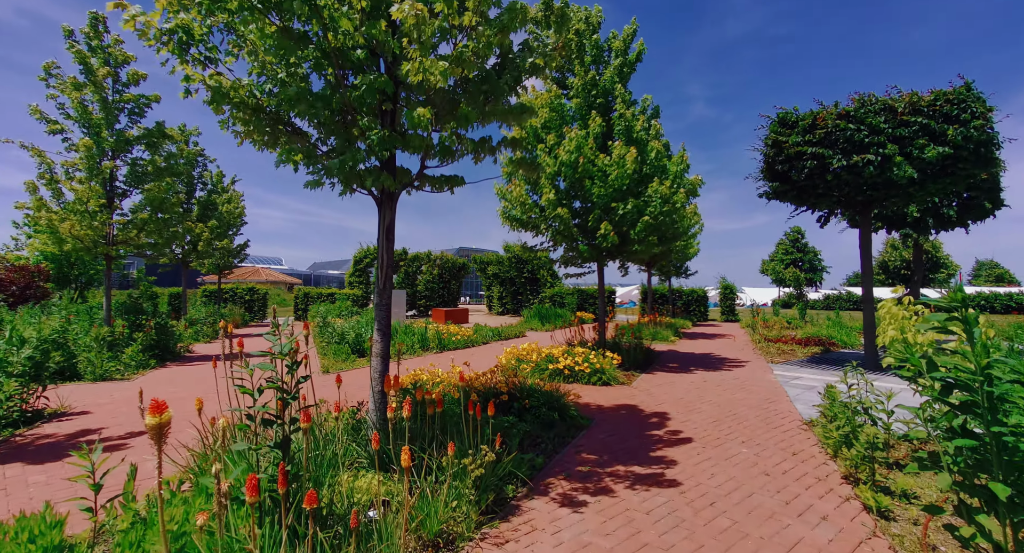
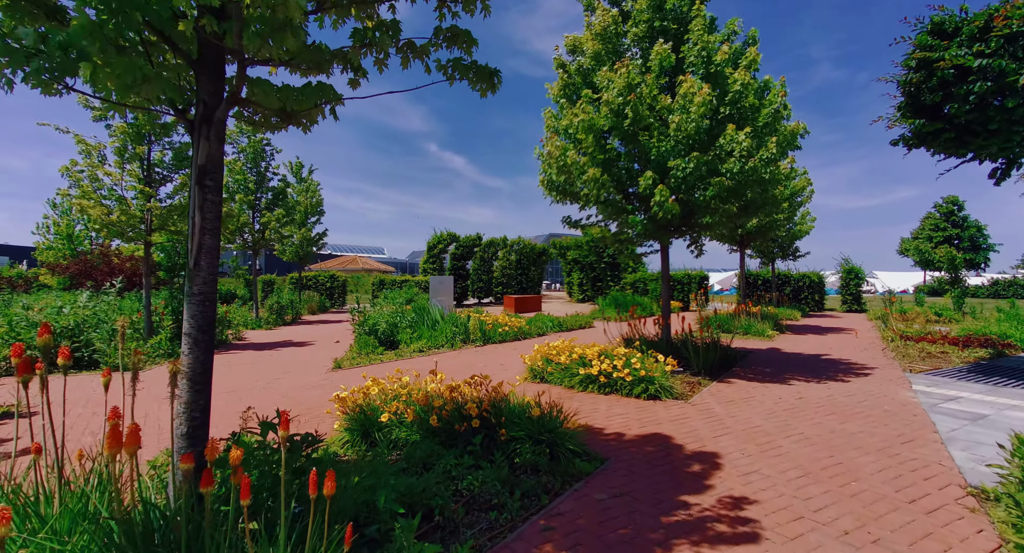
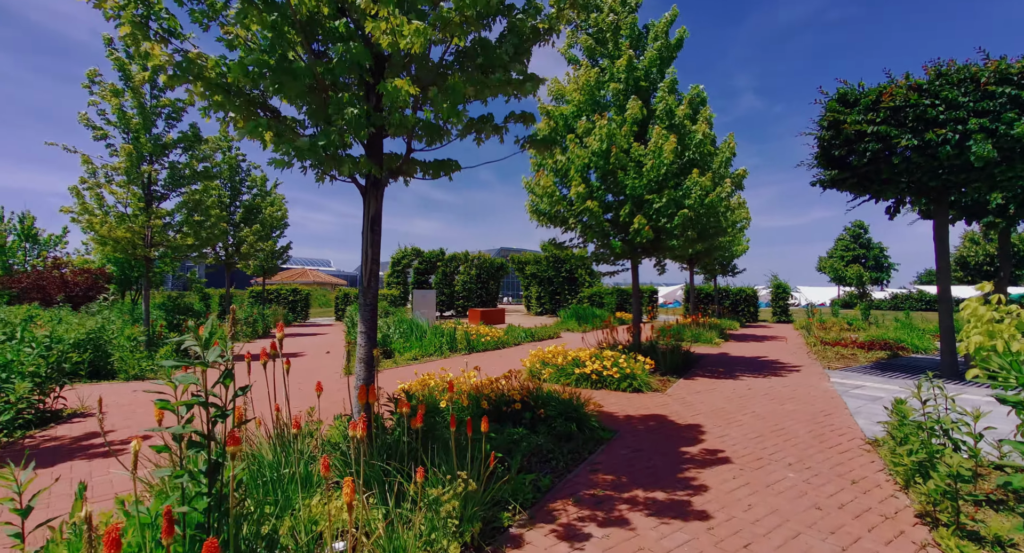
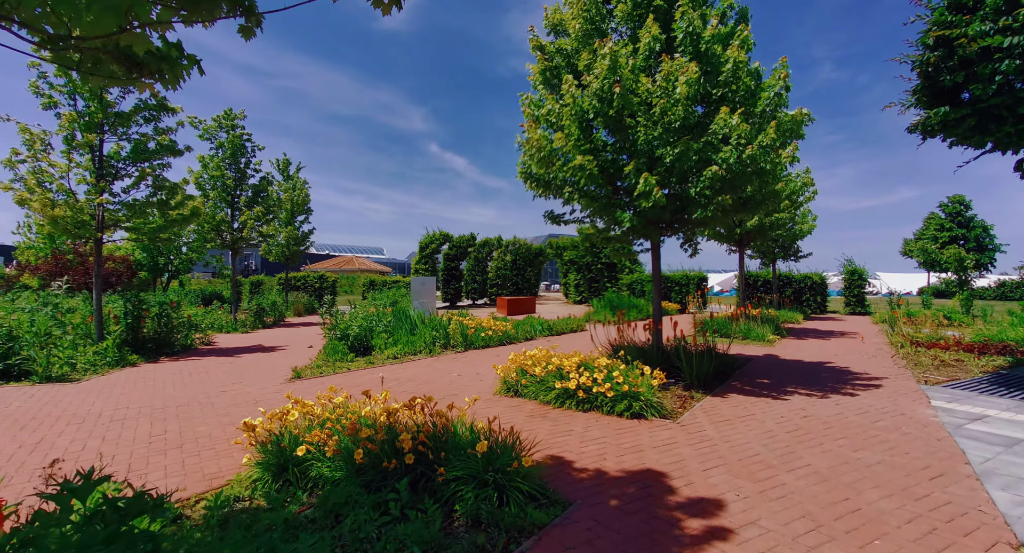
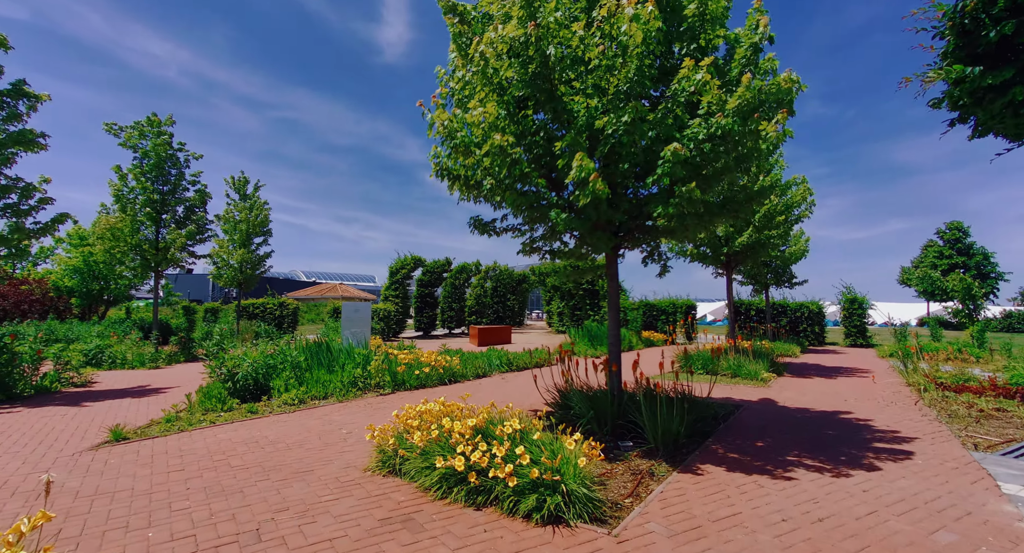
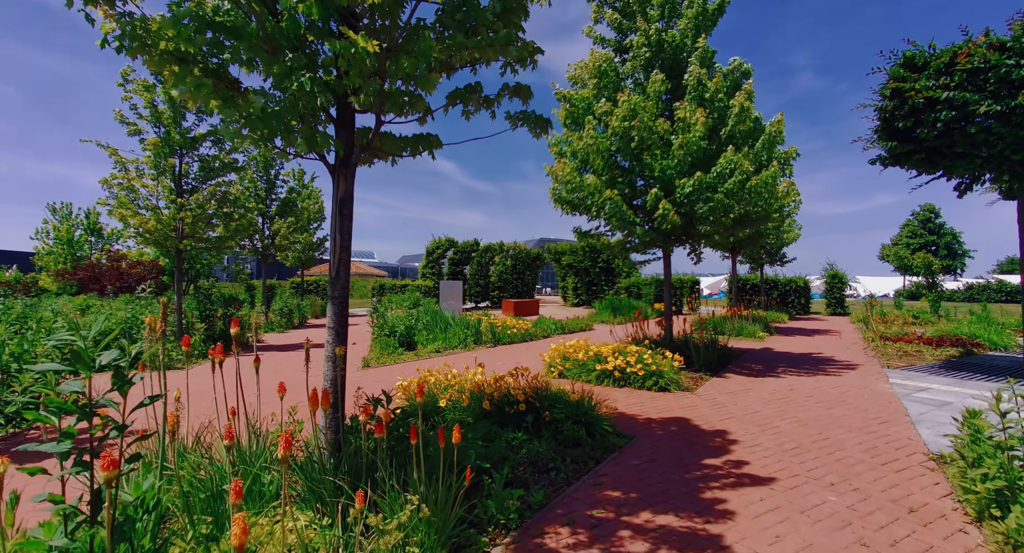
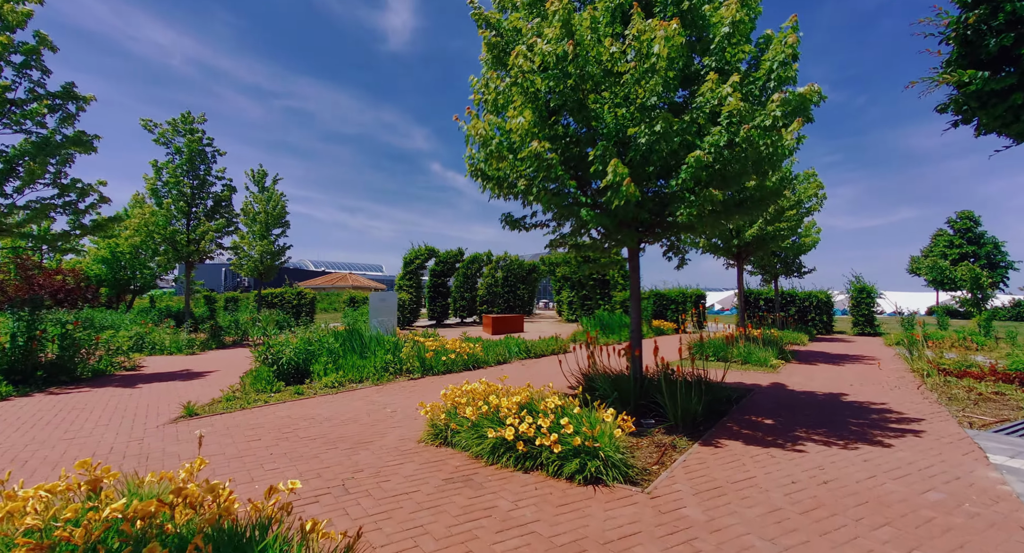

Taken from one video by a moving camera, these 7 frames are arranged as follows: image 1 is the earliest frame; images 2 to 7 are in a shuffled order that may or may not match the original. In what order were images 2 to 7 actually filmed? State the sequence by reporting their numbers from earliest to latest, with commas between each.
3, 6, 2, 4, 7, 5
